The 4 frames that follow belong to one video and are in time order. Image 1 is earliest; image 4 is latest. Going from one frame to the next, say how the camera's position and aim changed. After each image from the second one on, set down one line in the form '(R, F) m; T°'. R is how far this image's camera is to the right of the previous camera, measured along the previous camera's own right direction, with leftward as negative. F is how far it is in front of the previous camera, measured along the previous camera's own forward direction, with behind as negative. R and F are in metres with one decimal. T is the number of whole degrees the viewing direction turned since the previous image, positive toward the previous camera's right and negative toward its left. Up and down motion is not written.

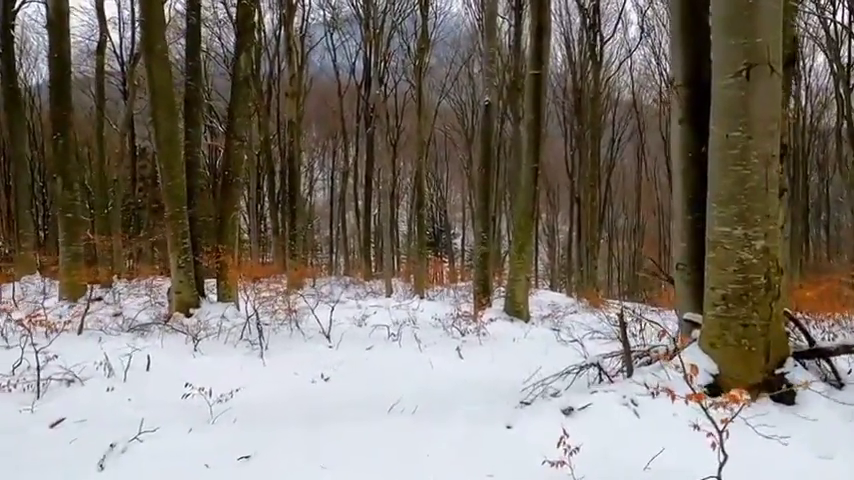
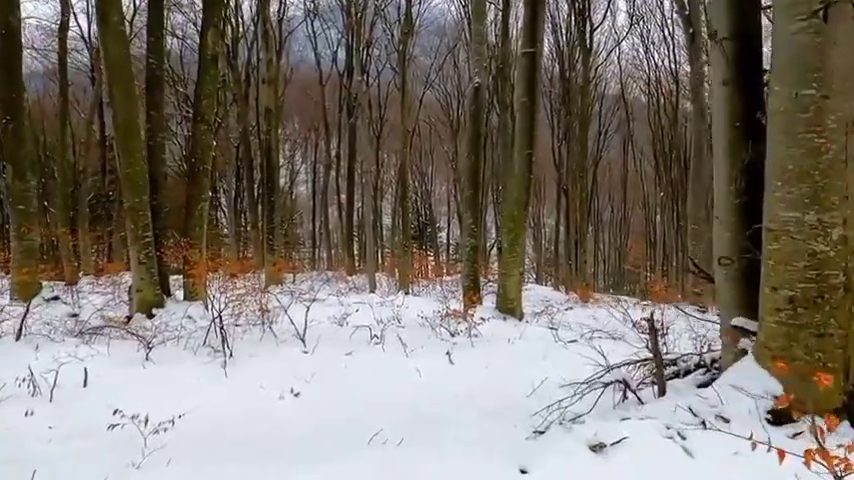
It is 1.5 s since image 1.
(0.0, +0.7) m; +1°
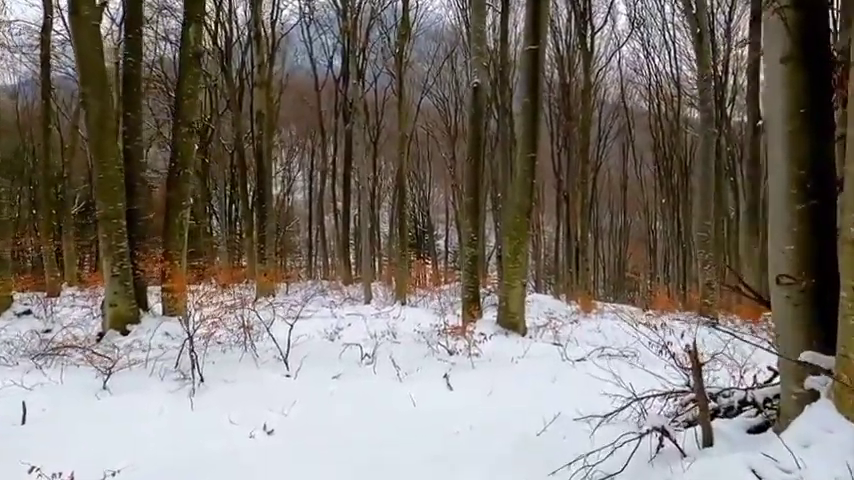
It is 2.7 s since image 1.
(0.0, +0.5) m; 0°
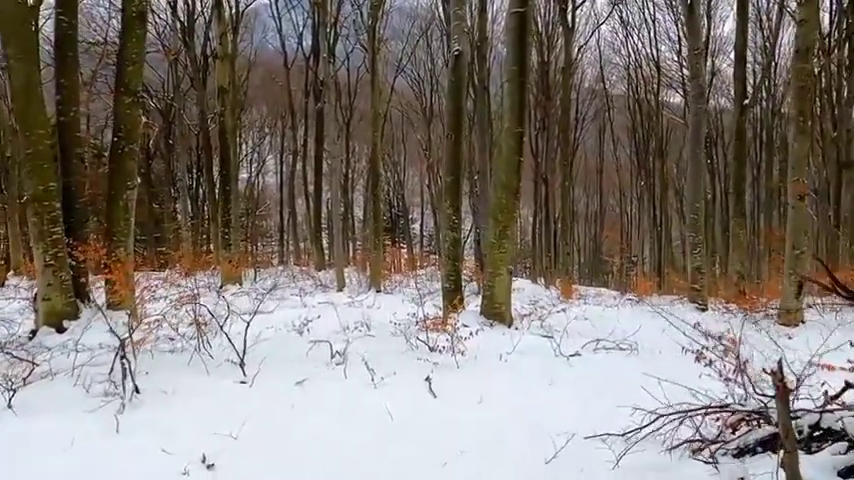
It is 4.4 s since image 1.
(0.0, +0.7) m; +2°
